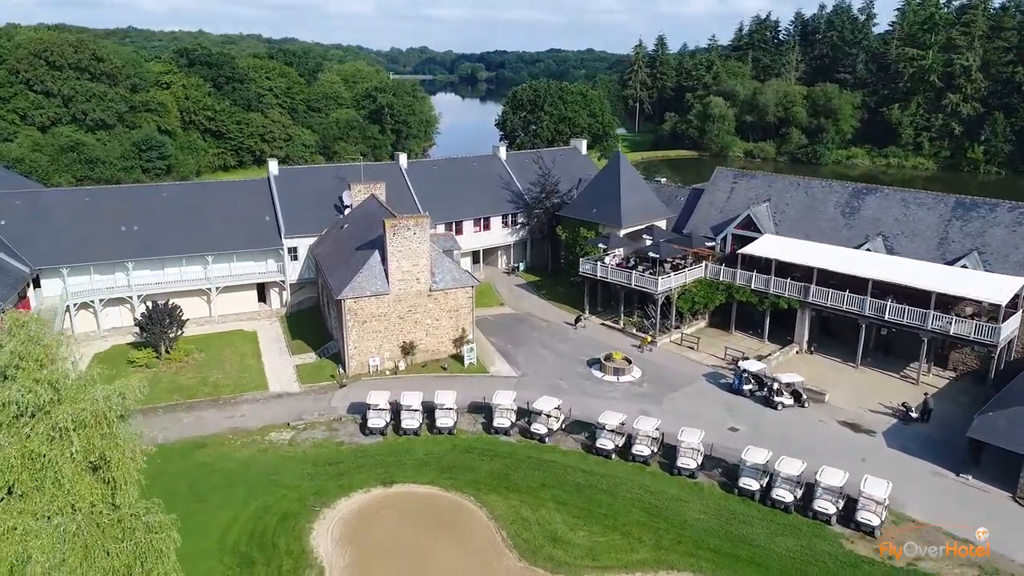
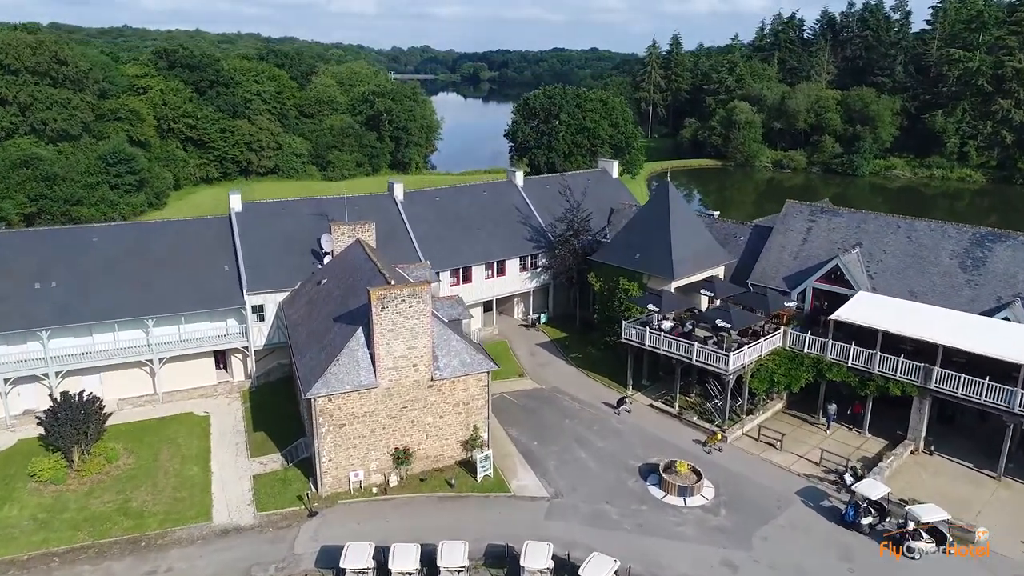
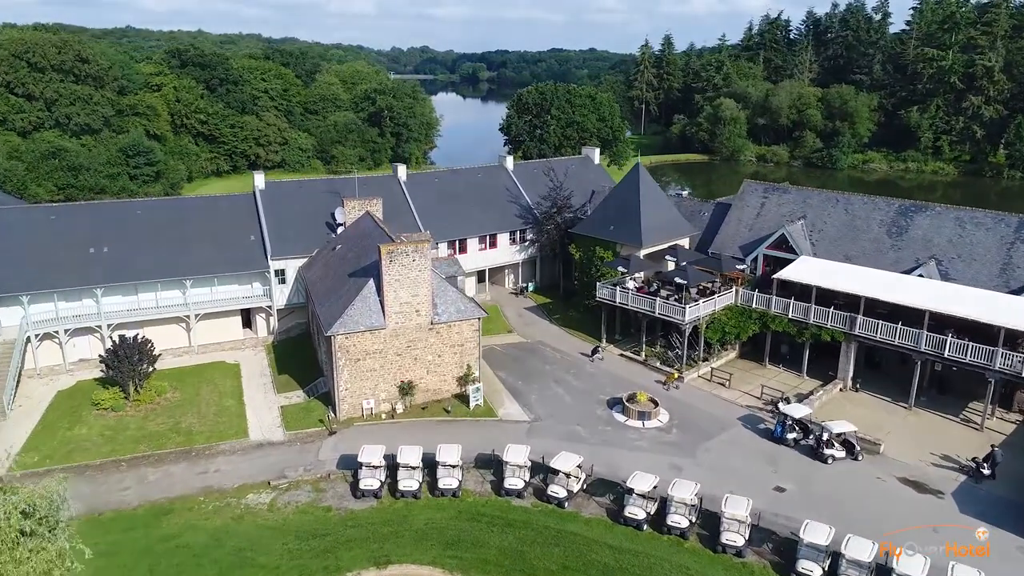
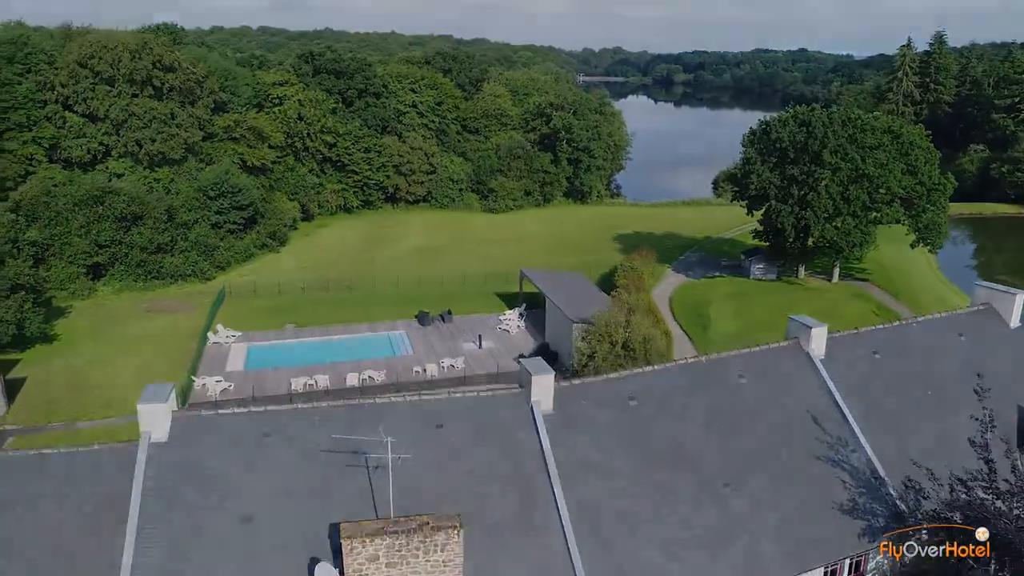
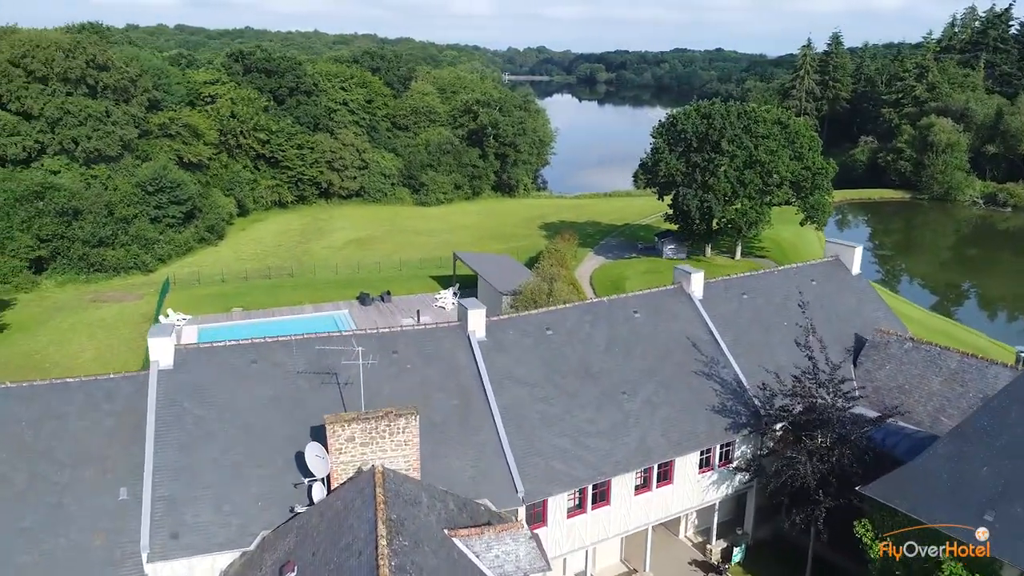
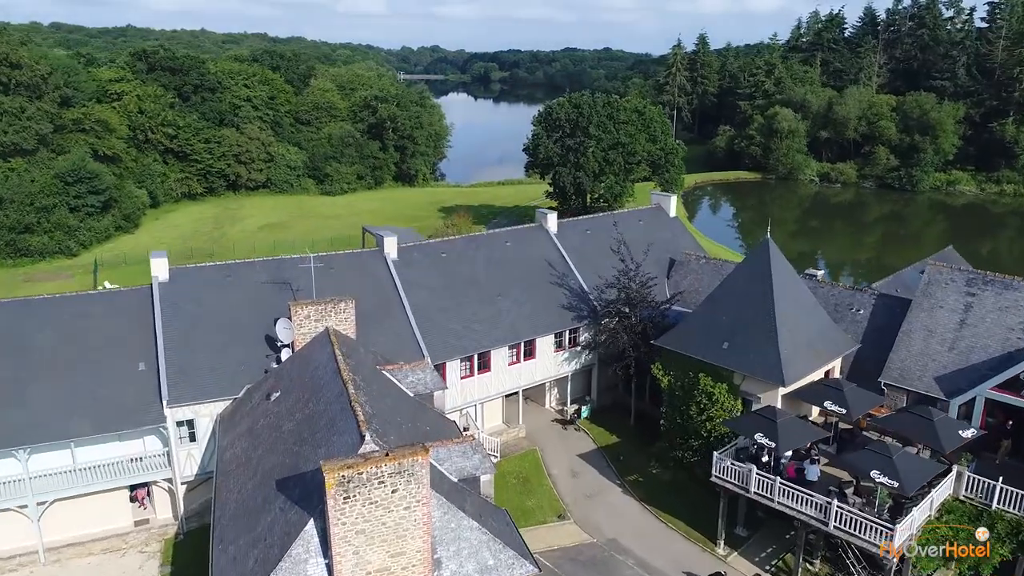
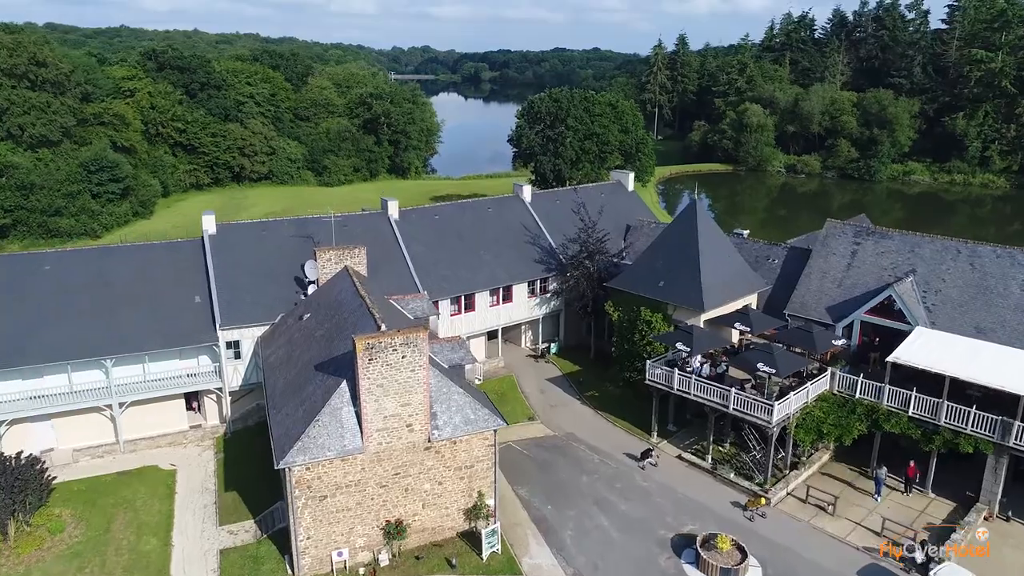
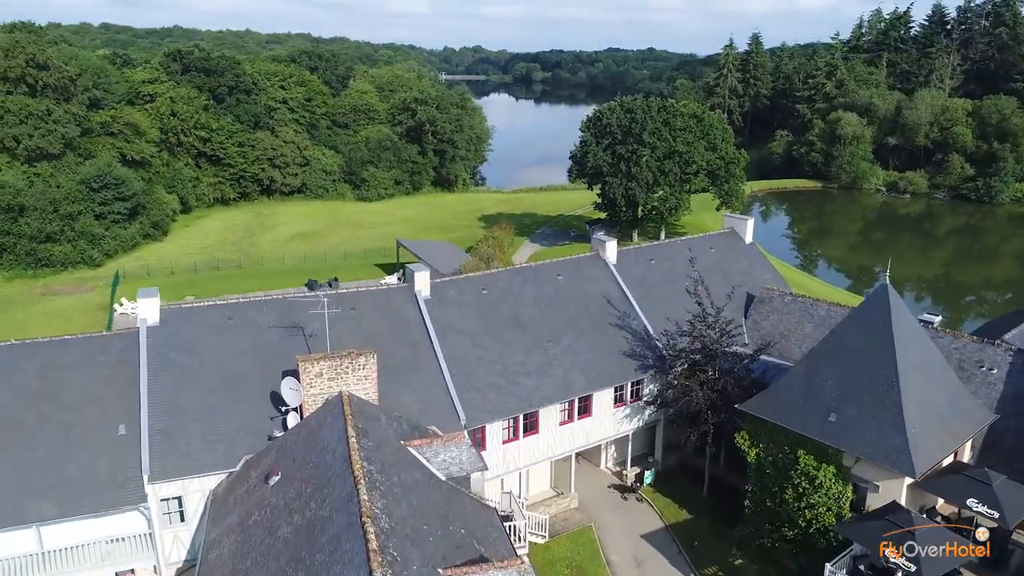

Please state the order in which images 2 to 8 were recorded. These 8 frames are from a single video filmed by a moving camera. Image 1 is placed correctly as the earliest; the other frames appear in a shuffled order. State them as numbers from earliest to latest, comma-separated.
3, 2, 7, 6, 8, 5, 4
